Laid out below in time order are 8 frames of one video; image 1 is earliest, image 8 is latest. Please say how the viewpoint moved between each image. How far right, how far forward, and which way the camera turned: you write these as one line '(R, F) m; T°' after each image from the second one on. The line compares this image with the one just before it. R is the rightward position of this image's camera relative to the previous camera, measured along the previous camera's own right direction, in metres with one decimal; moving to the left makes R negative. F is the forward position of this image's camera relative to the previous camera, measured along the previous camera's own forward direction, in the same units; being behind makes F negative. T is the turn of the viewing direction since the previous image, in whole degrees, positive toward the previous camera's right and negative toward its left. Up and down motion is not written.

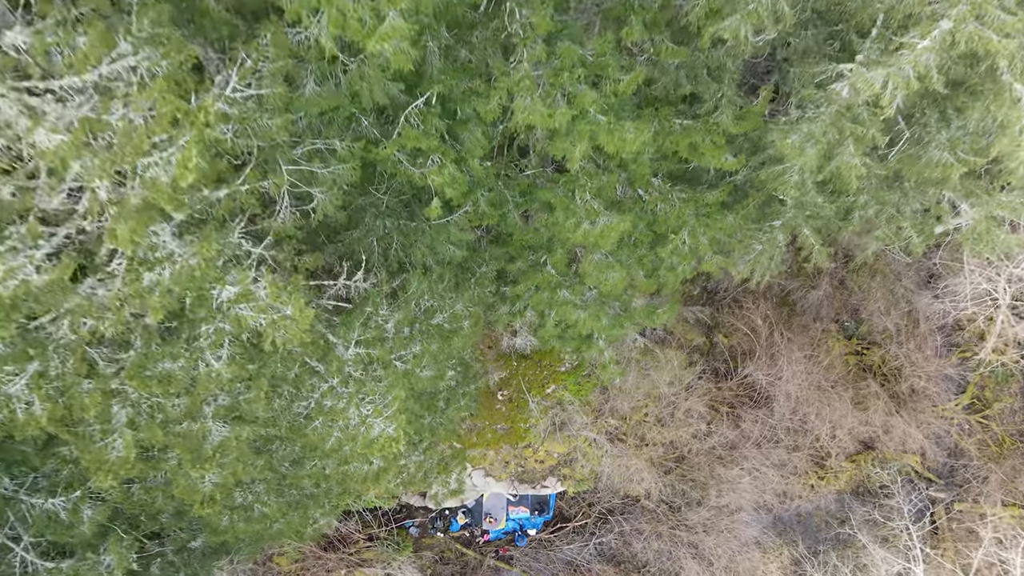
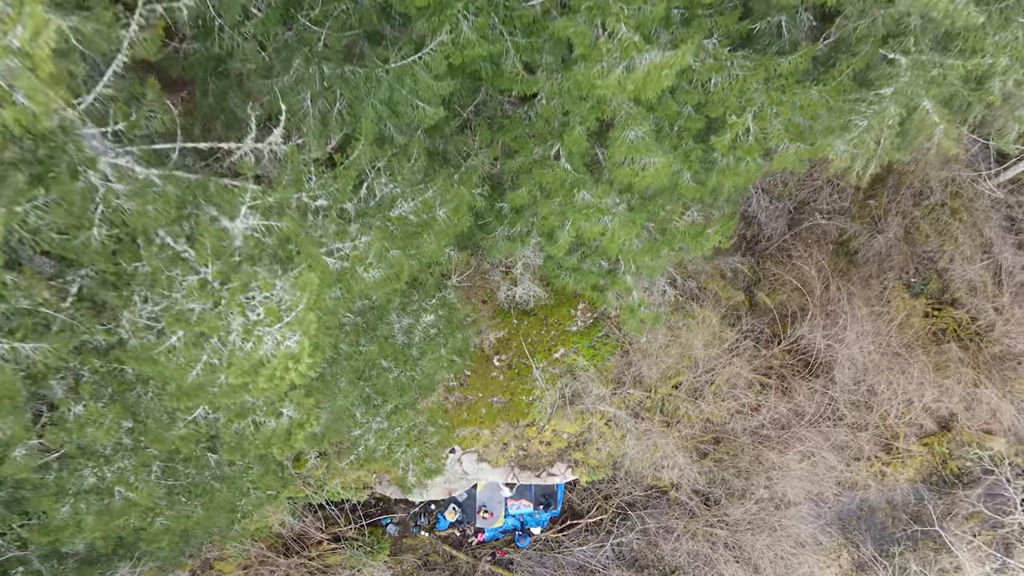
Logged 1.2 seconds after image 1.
(0.0, +2.2) m; 0°
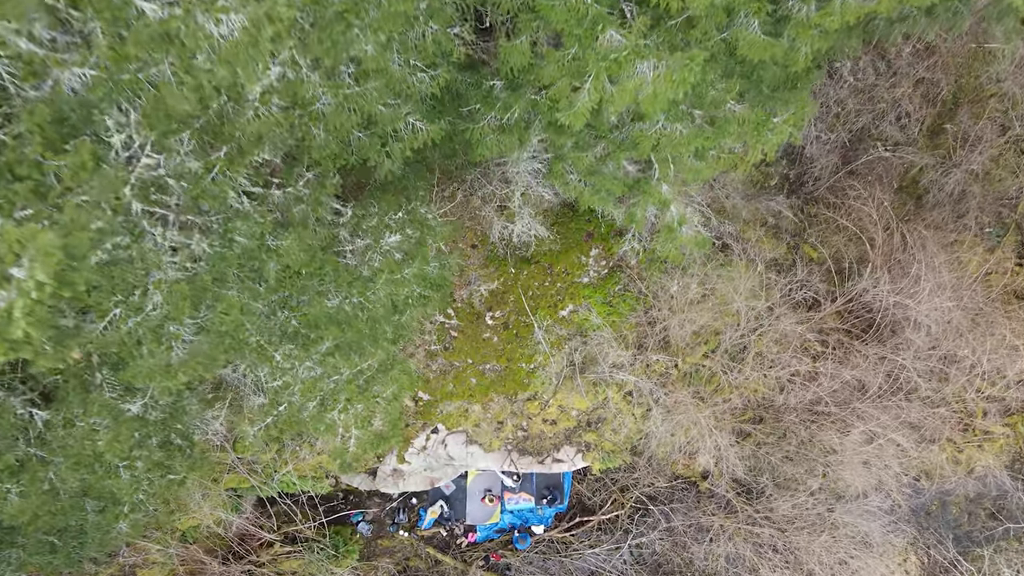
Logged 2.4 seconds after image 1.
(0.0, +1.7) m; 0°
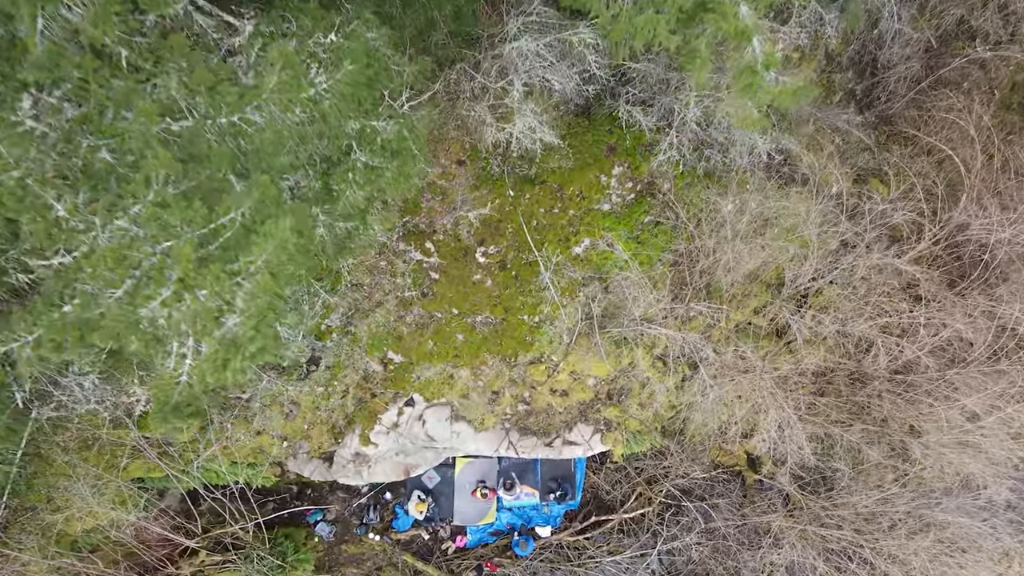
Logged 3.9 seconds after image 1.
(0.0, +1.7) m; 0°
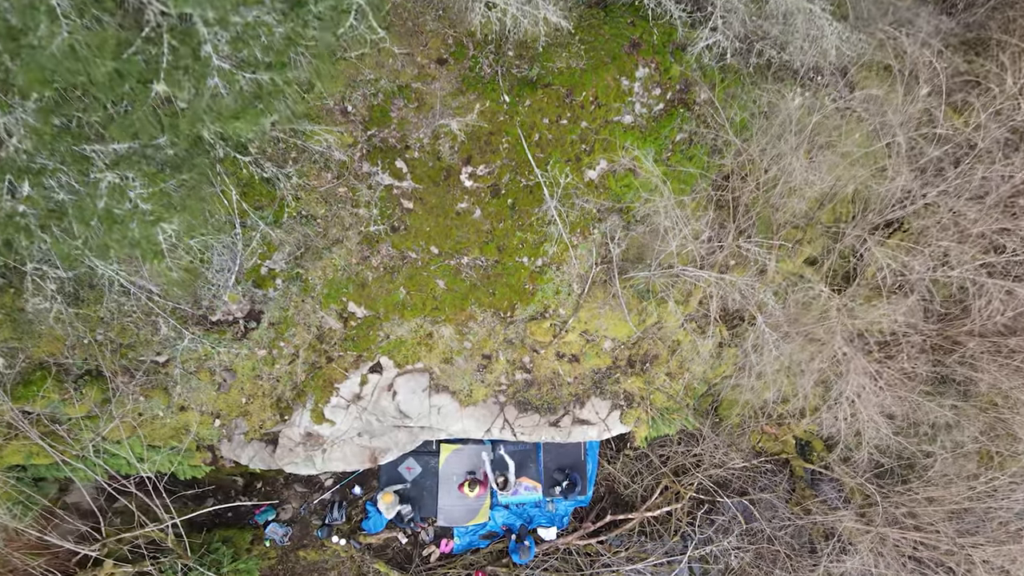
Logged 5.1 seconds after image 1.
(0.0, +1.2) m; 0°
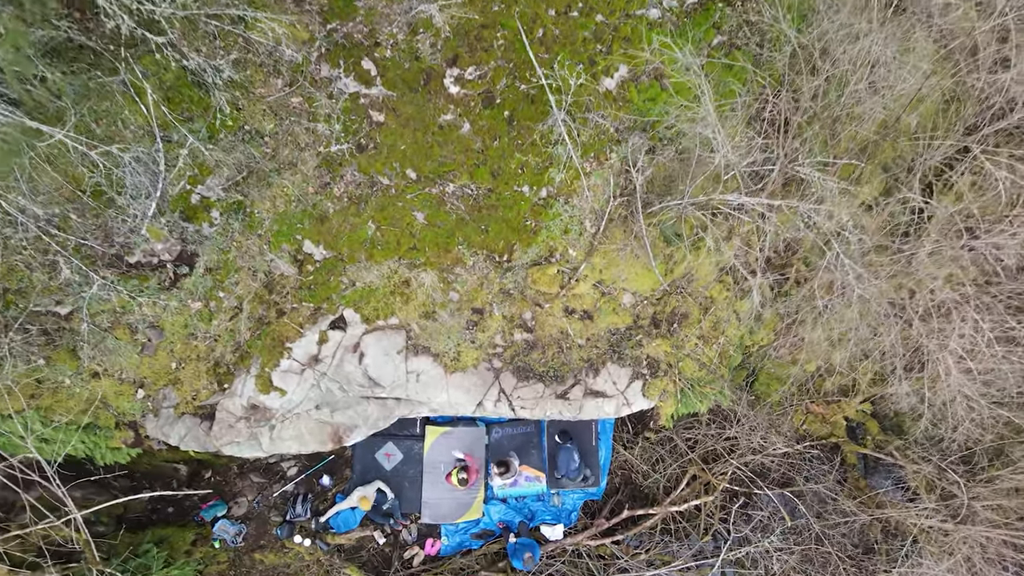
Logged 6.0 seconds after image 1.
(0.0, +0.9) m; 0°
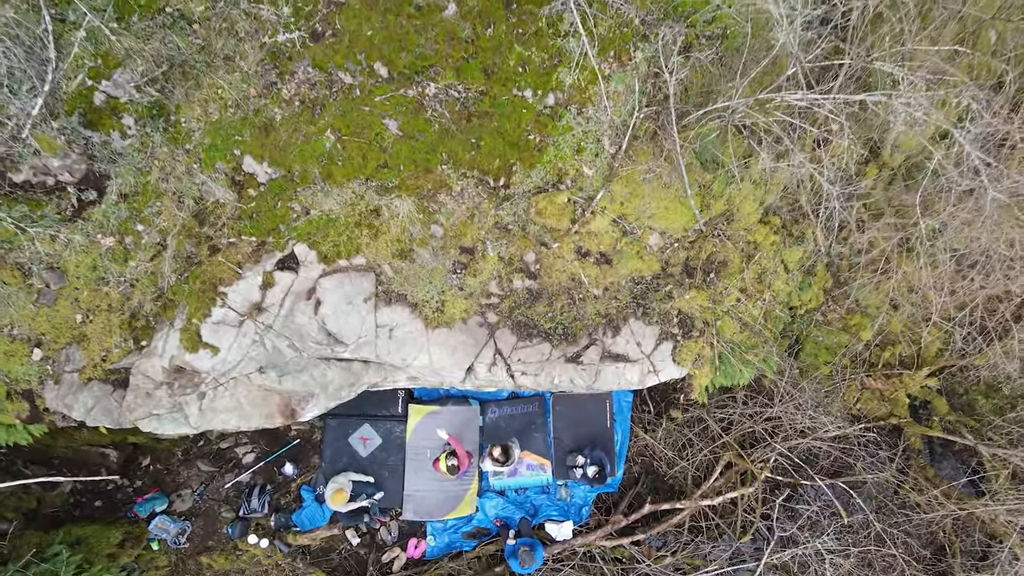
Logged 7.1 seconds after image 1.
(0.0, +0.8) m; 0°
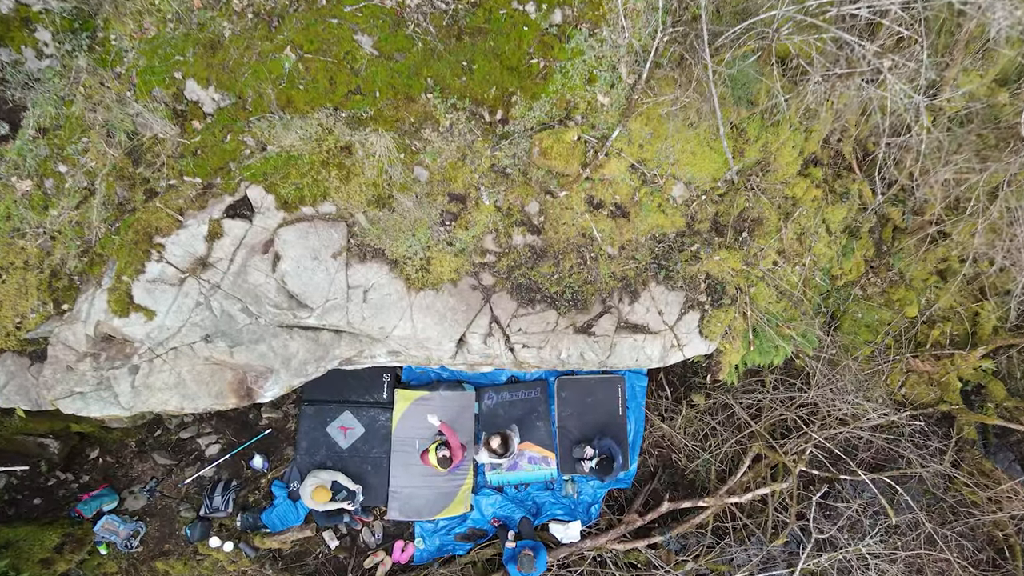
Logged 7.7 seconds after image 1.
(0.0, +0.5) m; 0°
